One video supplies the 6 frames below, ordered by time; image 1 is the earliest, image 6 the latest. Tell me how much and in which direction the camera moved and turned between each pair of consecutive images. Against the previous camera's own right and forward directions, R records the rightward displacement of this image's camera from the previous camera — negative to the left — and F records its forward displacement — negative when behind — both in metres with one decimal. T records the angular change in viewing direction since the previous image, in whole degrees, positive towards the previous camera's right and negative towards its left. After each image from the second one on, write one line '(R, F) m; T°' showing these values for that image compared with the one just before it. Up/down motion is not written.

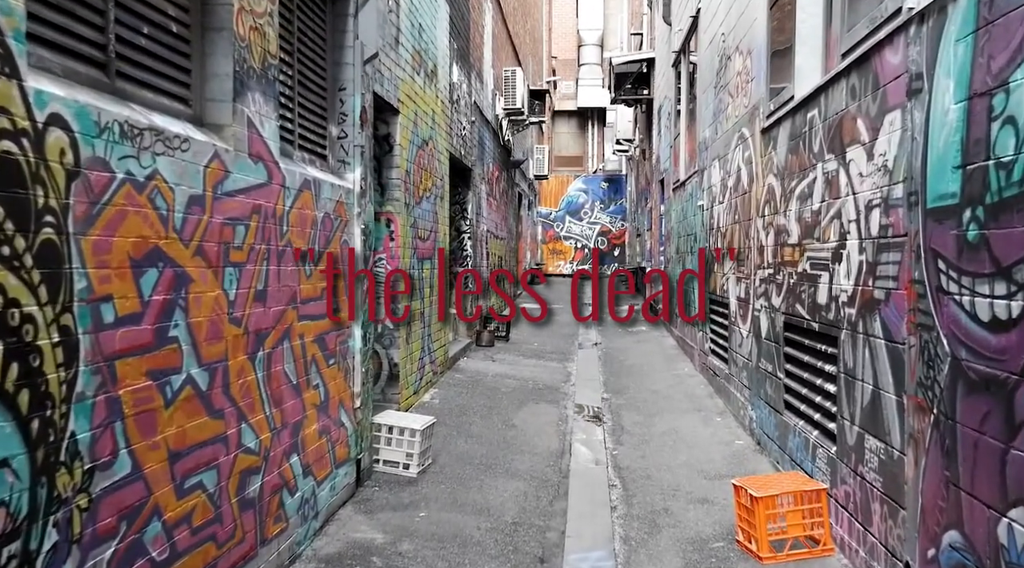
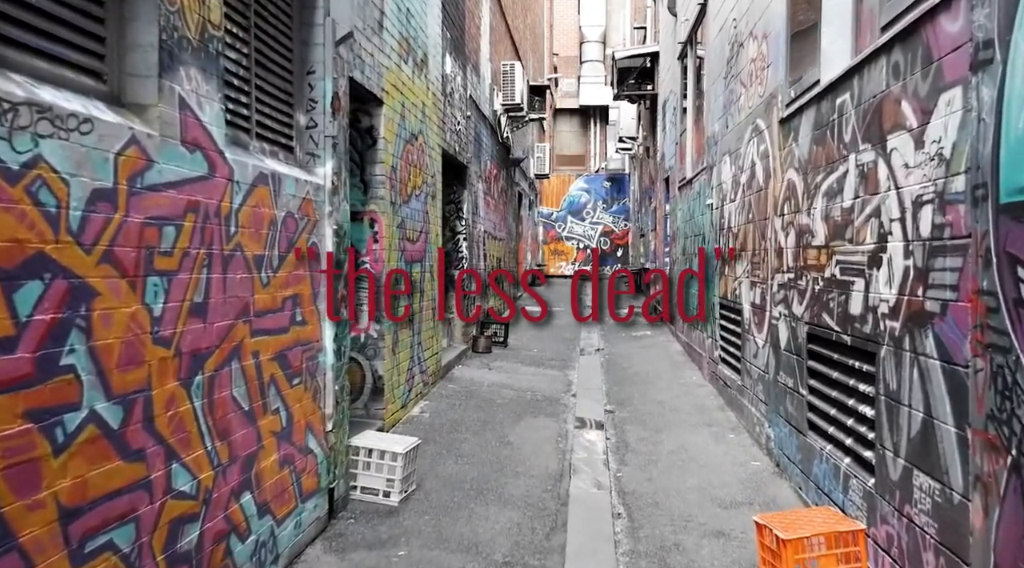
(+0.1, +0.5) m; 0°
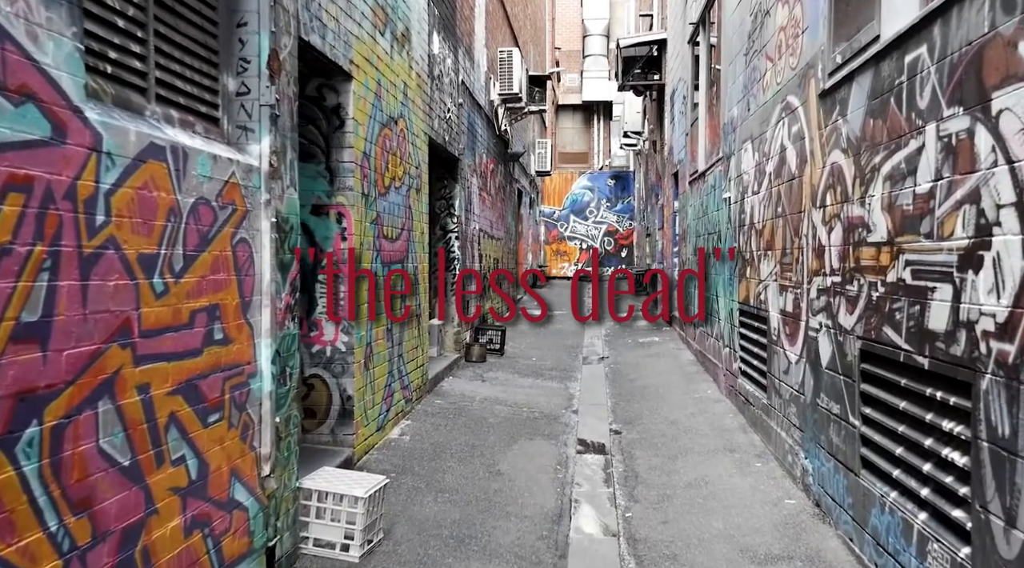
(+0.1, +0.8) m; 0°
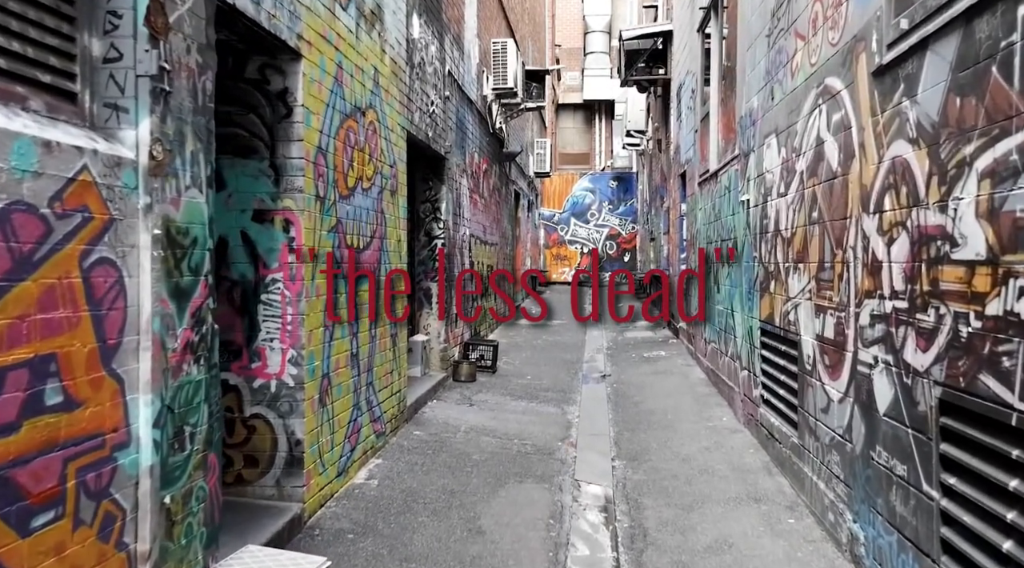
(+0.1, +0.9) m; 0°
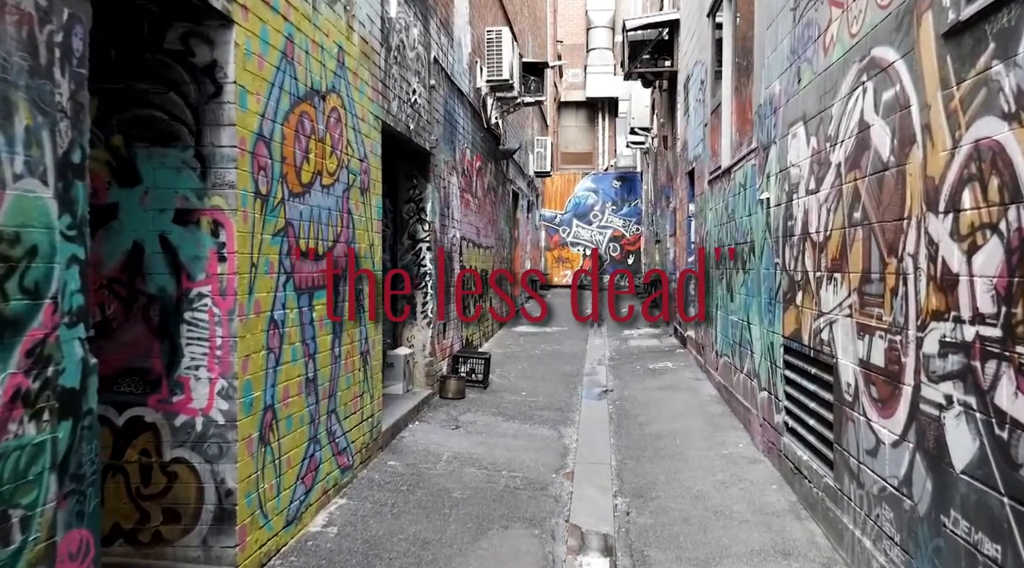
(+0.1, +0.8) m; 0°
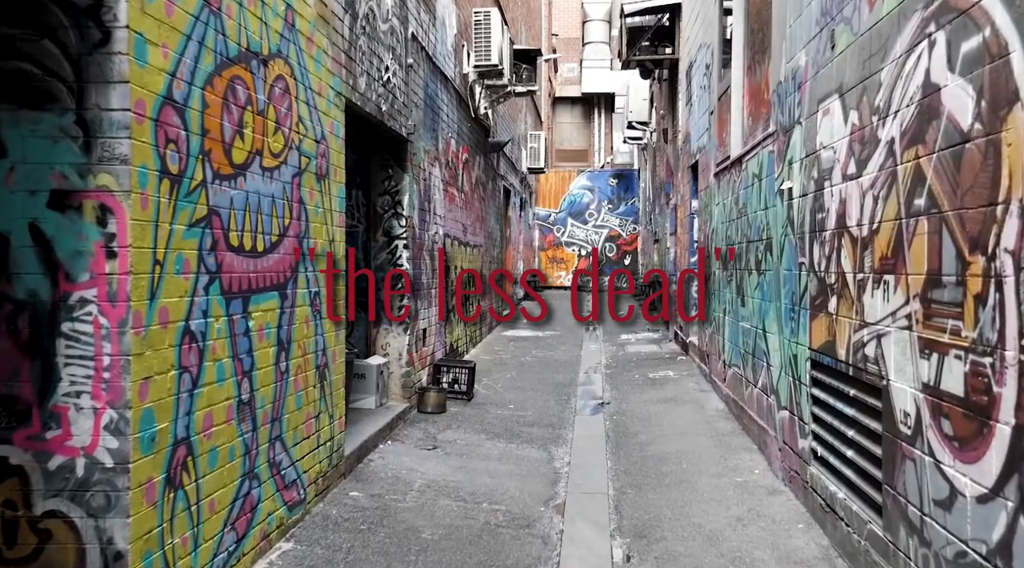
(+0.1, +0.8) m; 0°
